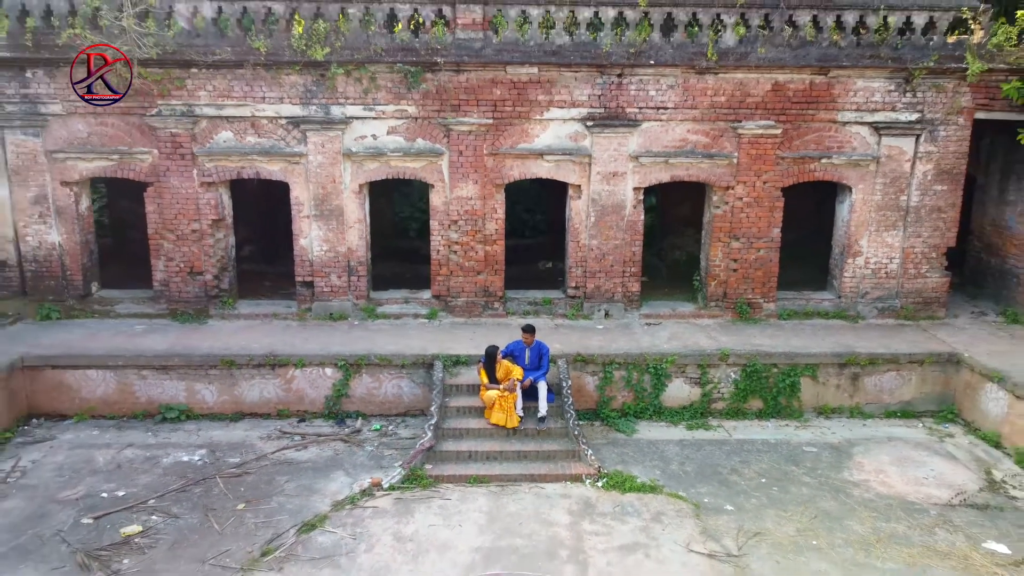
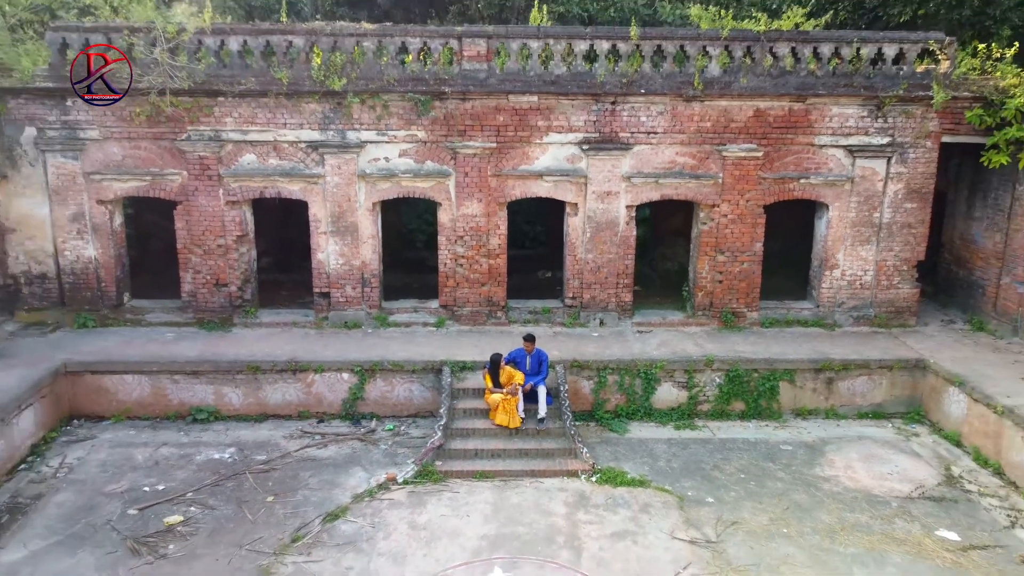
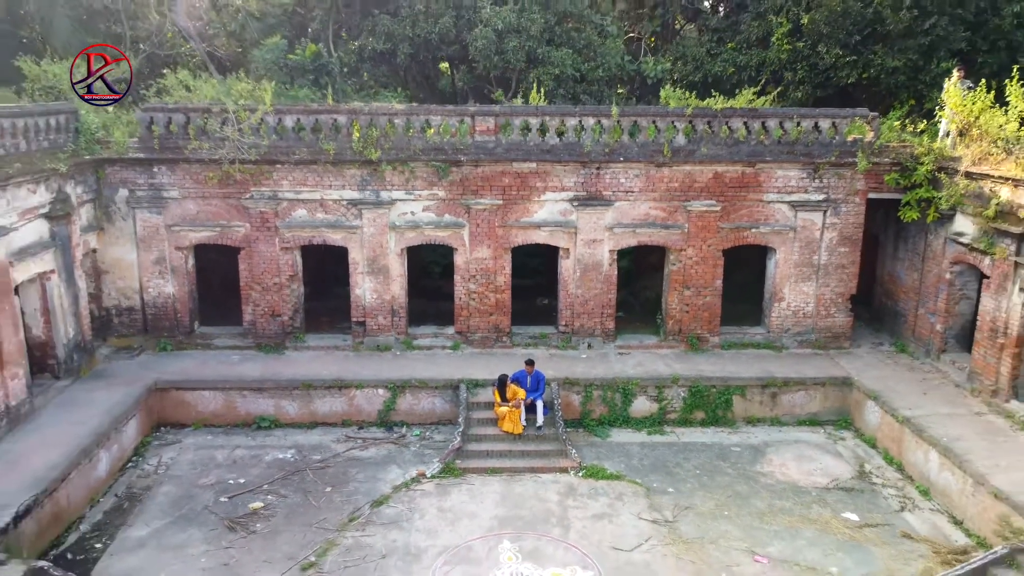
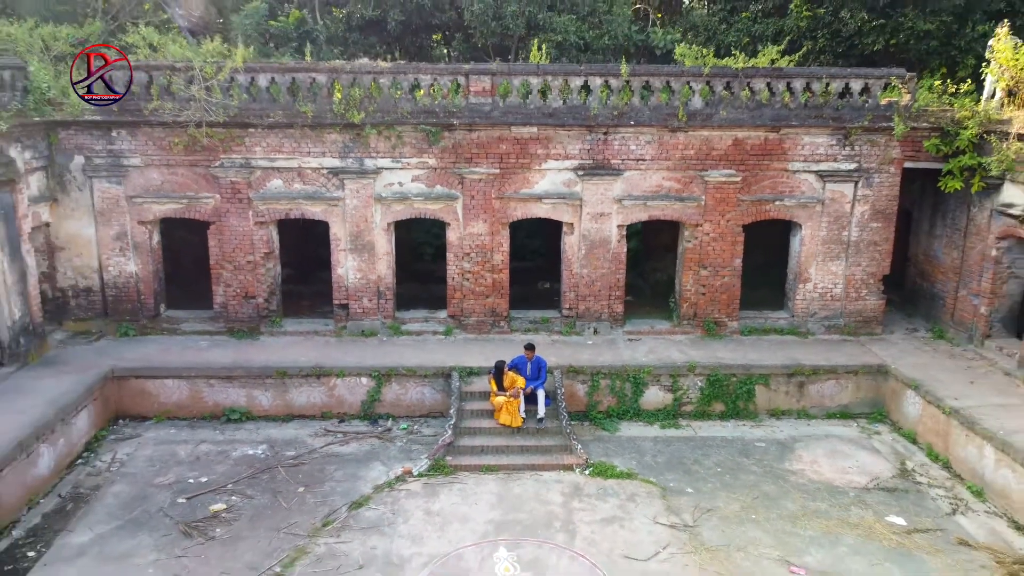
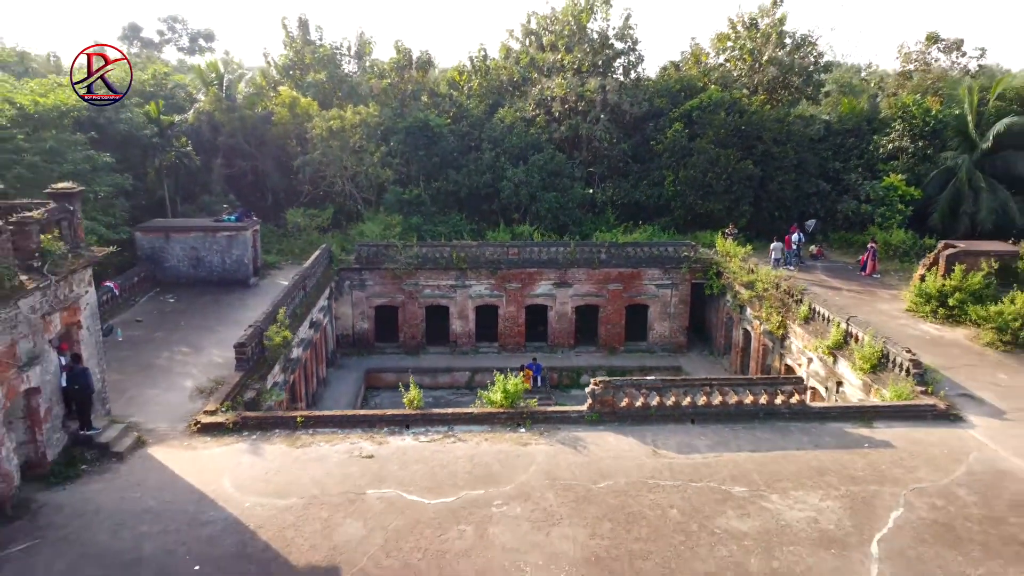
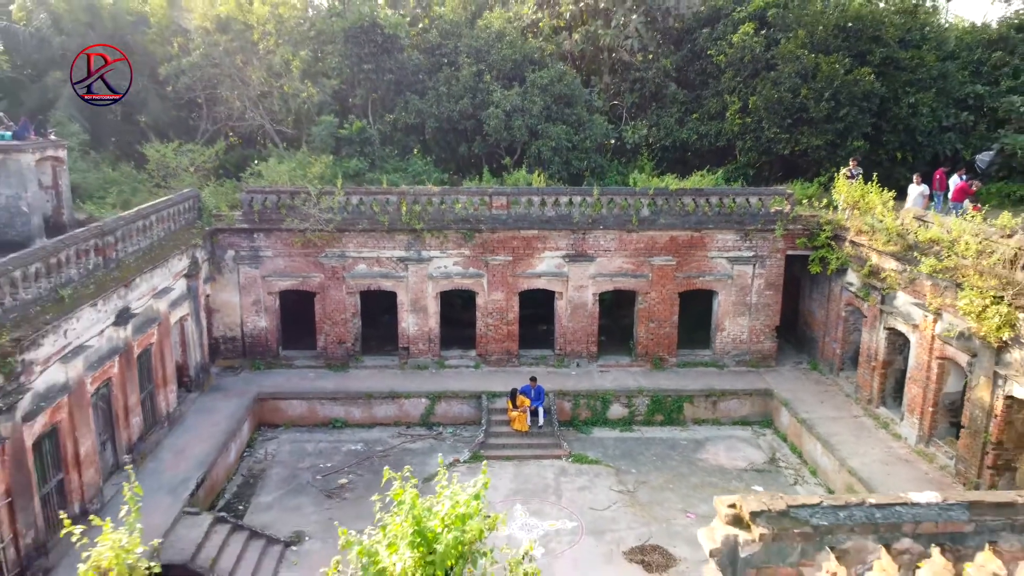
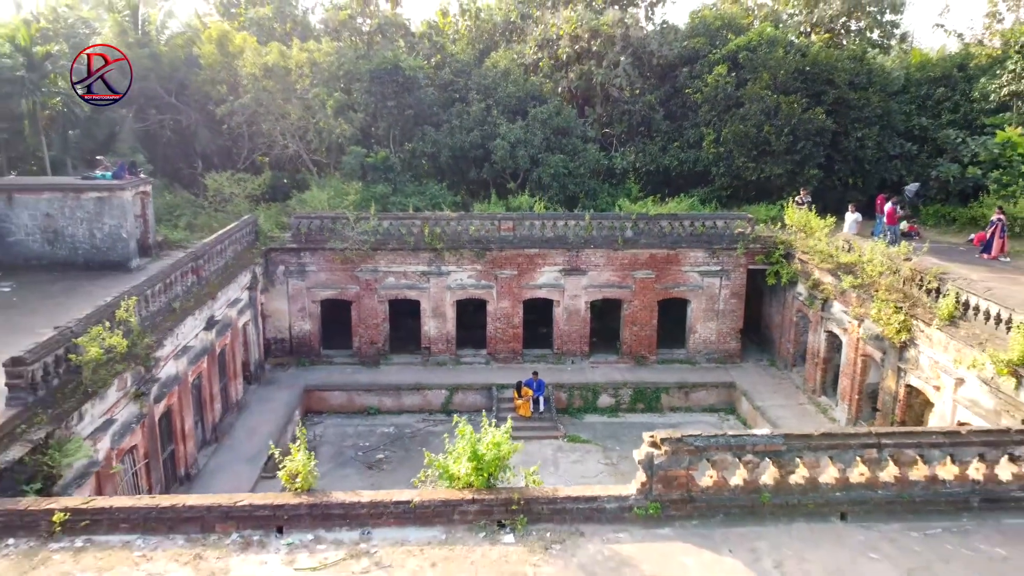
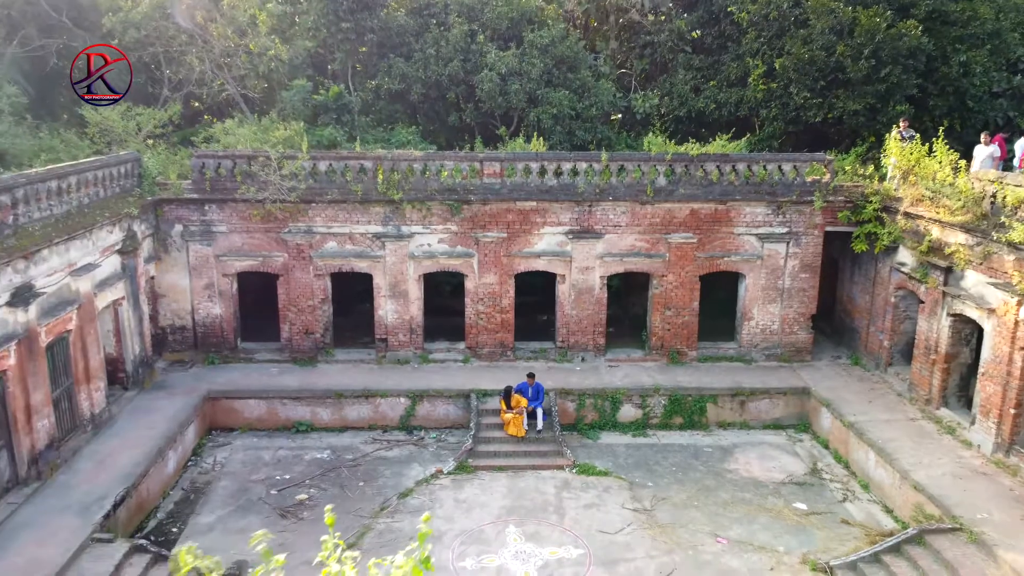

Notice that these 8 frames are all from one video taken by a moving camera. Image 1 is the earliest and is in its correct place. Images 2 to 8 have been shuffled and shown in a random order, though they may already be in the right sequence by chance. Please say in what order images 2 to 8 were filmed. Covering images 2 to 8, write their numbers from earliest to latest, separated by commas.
2, 4, 3, 8, 6, 7, 5
